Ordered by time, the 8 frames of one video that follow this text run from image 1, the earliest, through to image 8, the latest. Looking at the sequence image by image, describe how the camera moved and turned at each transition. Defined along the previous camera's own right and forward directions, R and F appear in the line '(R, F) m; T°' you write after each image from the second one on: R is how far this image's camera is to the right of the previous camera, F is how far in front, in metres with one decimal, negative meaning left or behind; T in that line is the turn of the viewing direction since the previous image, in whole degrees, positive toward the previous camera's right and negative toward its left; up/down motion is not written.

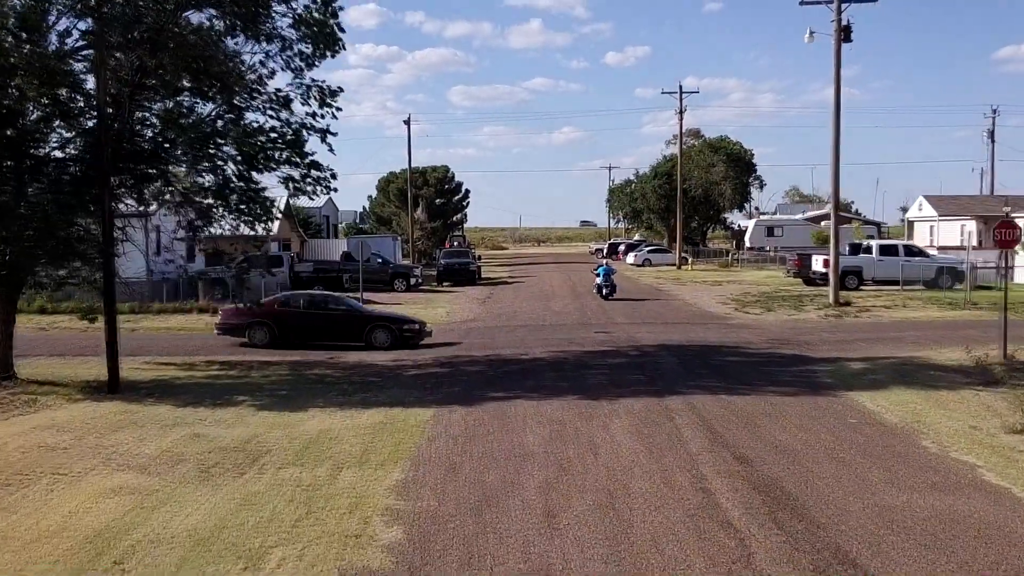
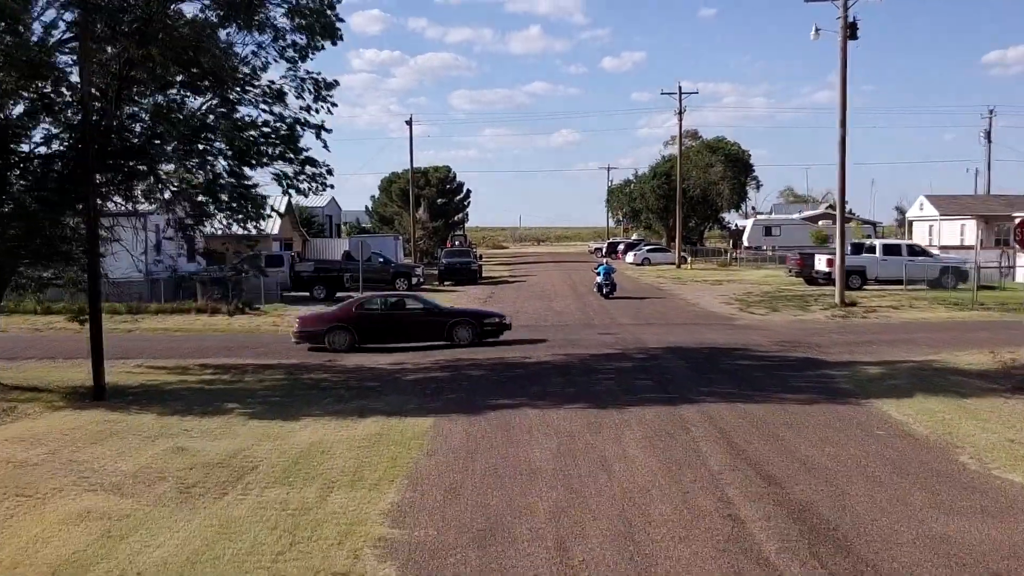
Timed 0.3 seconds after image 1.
(0.0, +0.5) m; 0°
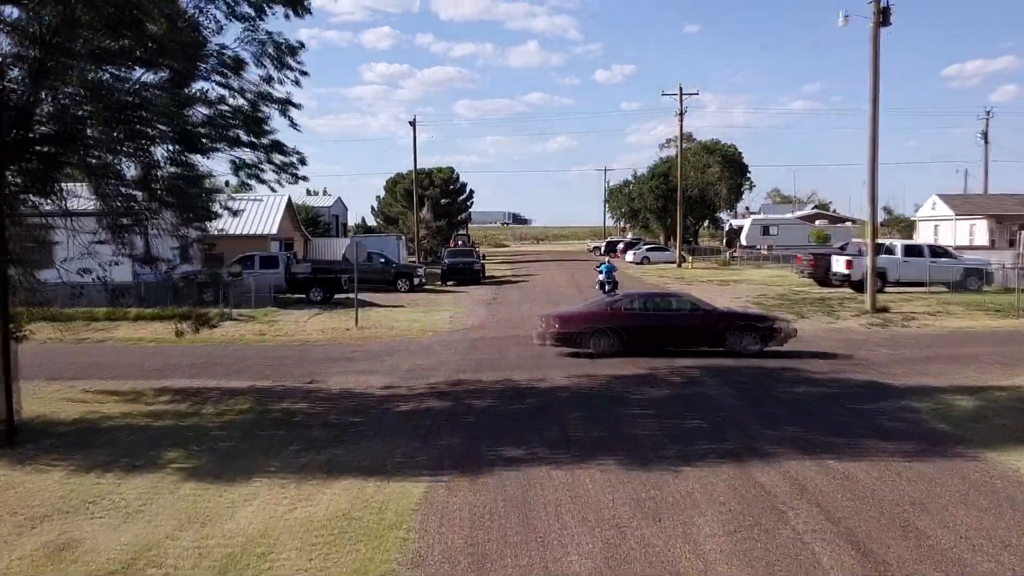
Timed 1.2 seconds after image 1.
(-0.1, +2.2) m; 0°
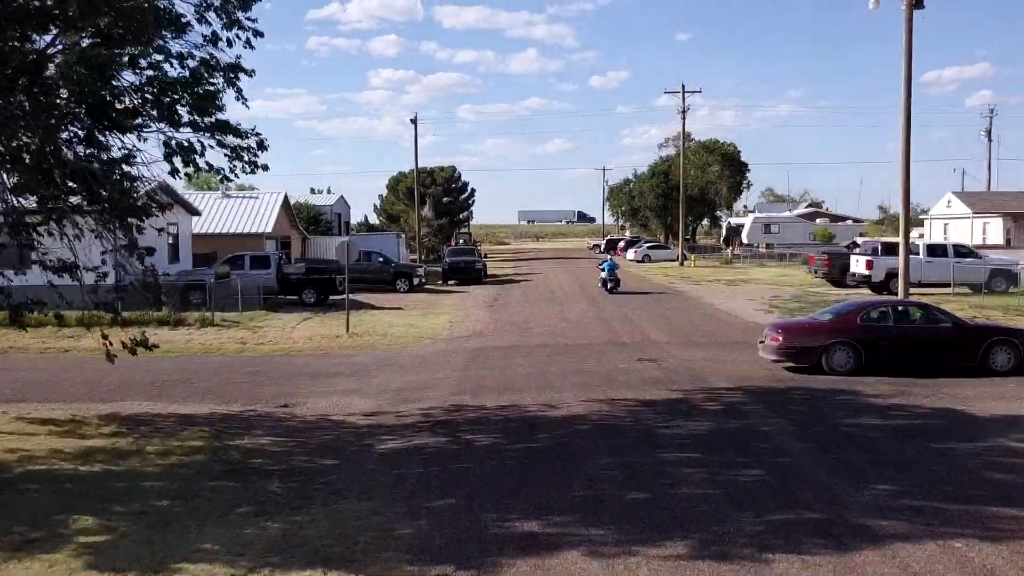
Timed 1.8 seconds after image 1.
(-0.1, +1.9) m; 0°
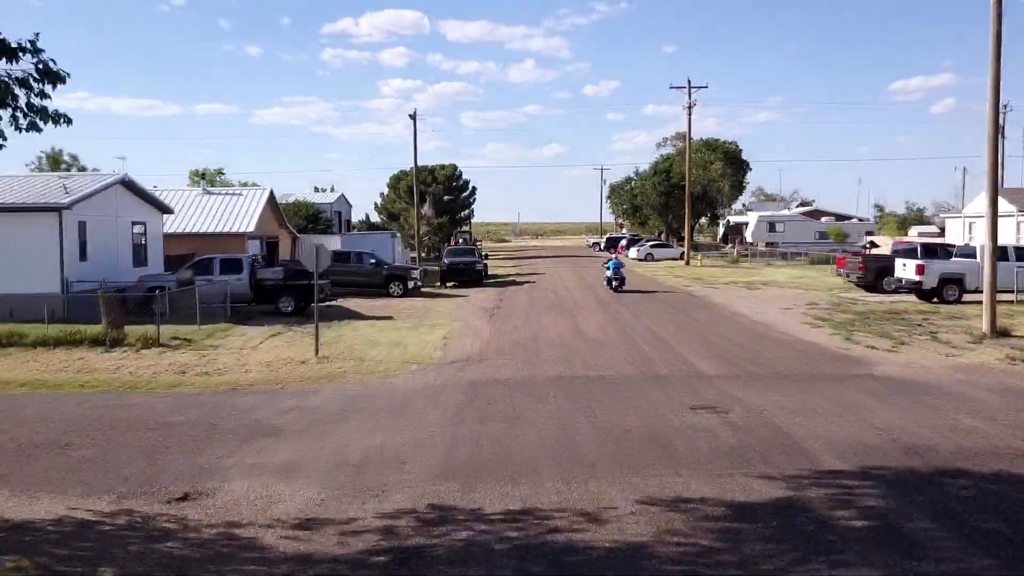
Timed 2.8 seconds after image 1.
(-0.1, +4.1) m; 0°
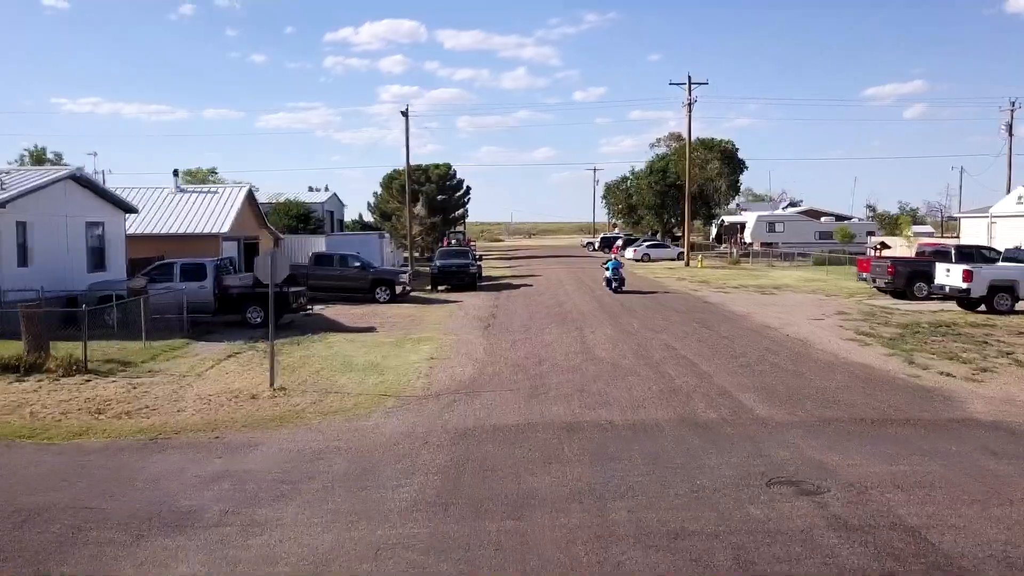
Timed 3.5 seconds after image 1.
(-0.1, +3.5) m; 0°
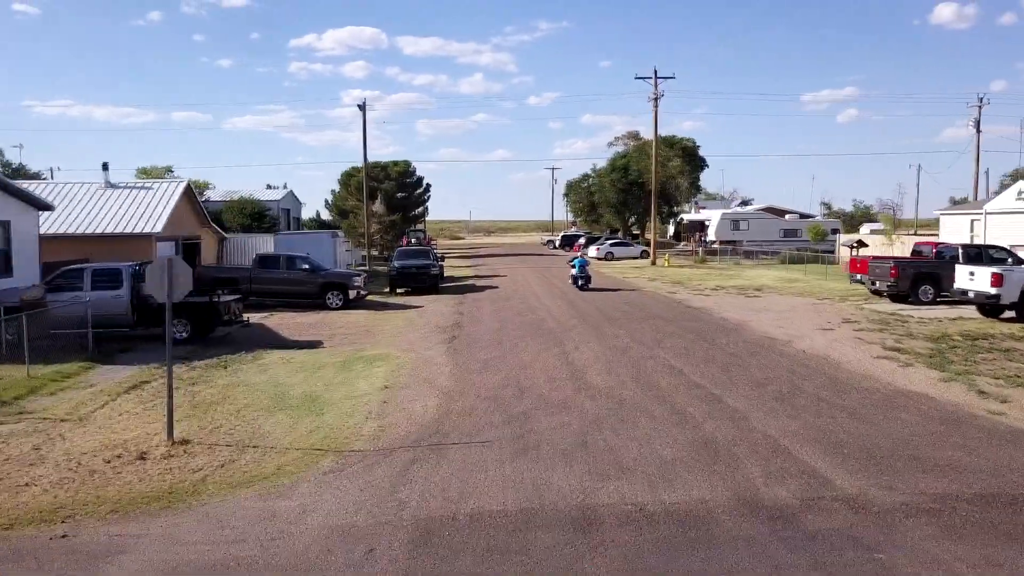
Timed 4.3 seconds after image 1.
(-0.2, +3.7) m; +2°
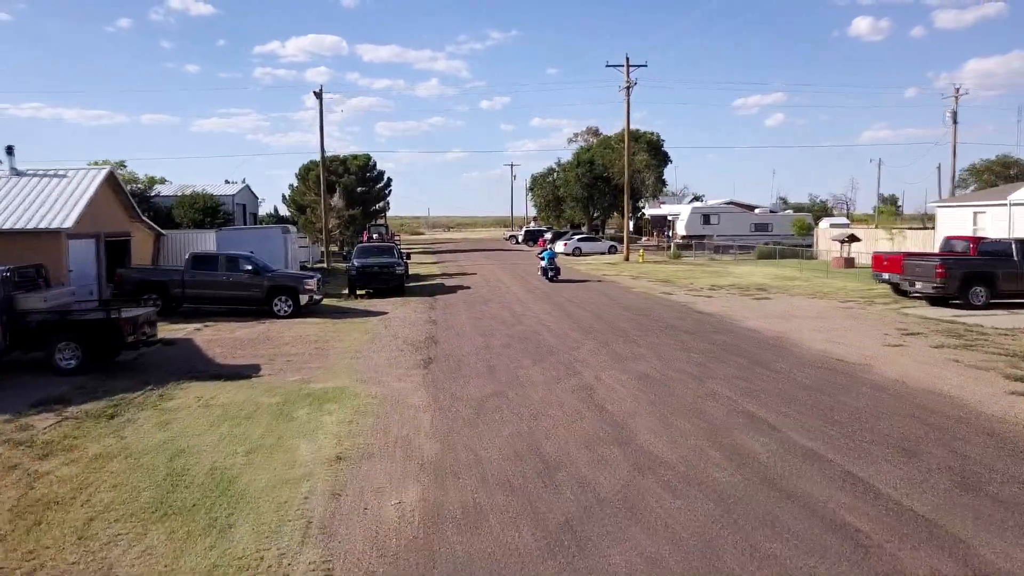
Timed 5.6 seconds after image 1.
(-0.6, +5.4) m; +2°
